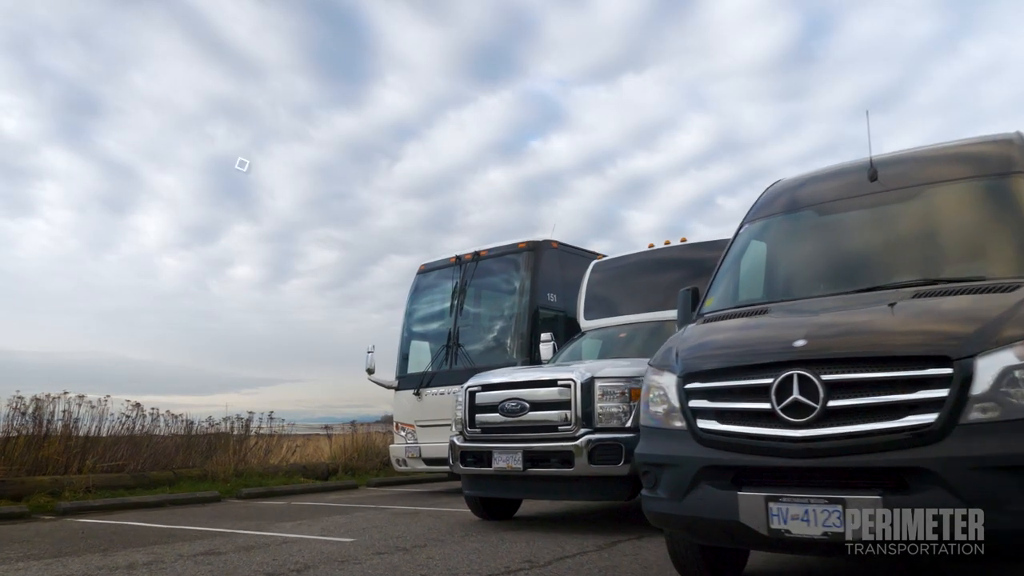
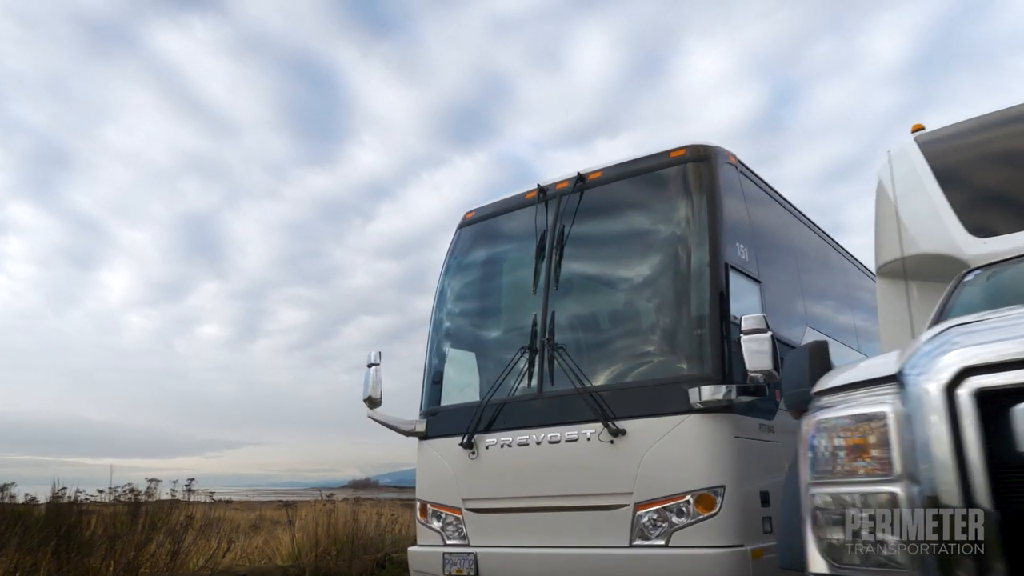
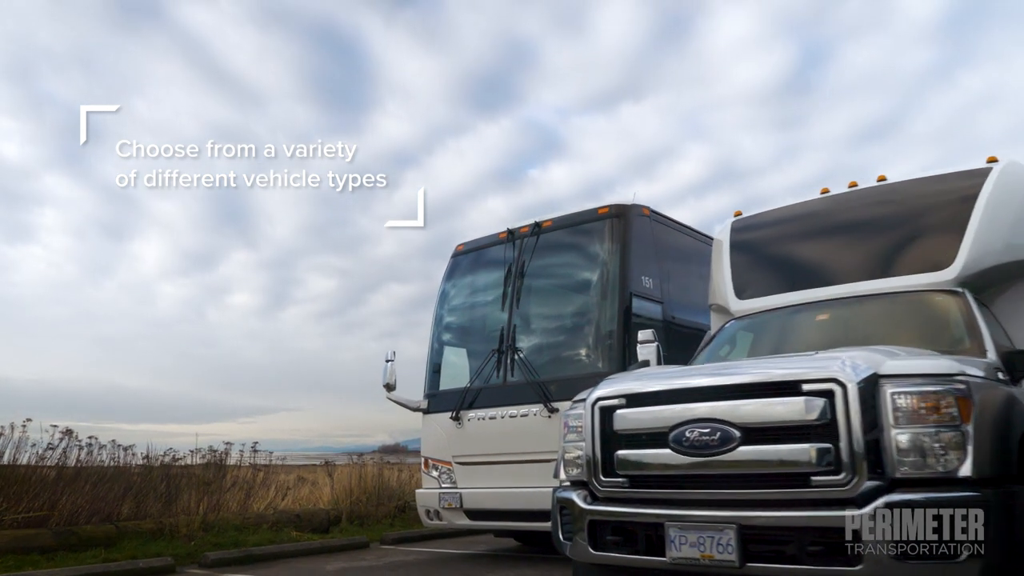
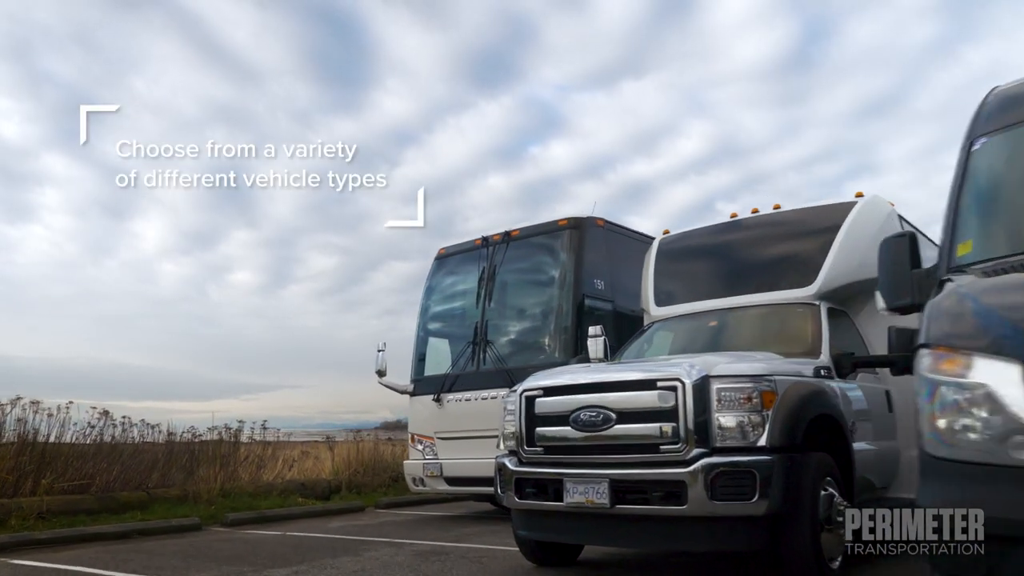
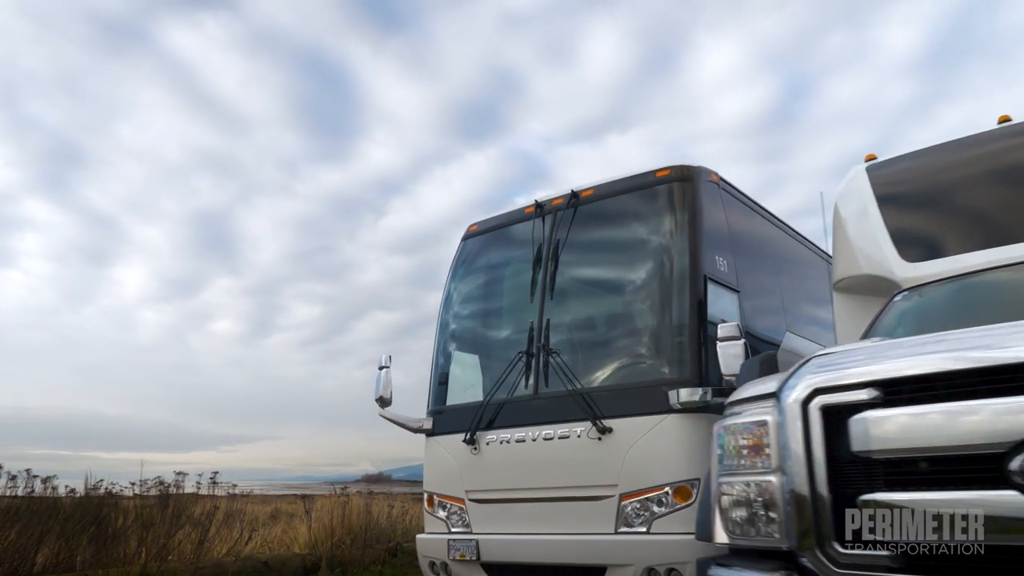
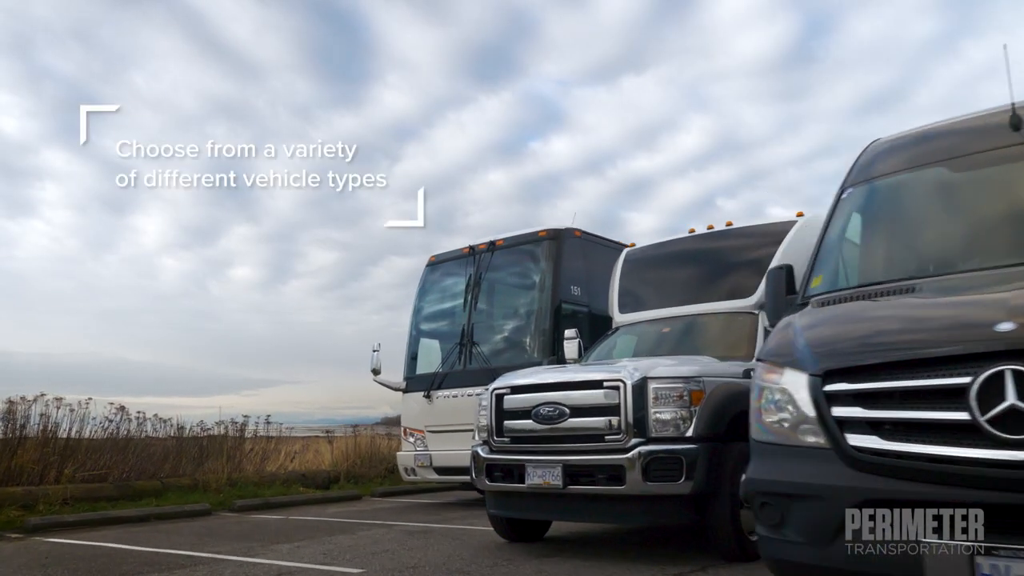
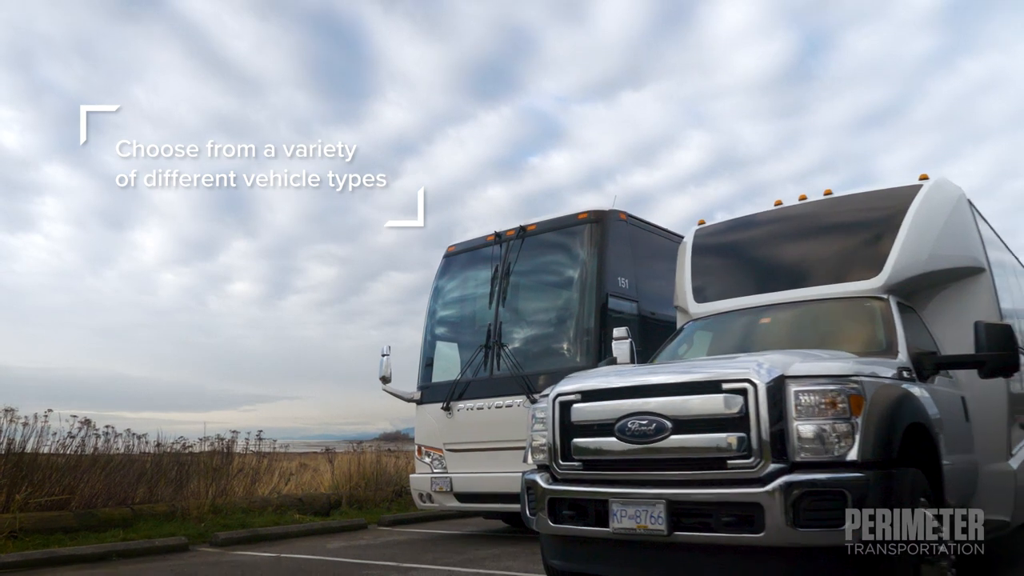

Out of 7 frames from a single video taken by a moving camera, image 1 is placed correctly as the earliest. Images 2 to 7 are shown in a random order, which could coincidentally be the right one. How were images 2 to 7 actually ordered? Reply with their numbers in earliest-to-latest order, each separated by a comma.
6, 4, 7, 3, 5, 2
